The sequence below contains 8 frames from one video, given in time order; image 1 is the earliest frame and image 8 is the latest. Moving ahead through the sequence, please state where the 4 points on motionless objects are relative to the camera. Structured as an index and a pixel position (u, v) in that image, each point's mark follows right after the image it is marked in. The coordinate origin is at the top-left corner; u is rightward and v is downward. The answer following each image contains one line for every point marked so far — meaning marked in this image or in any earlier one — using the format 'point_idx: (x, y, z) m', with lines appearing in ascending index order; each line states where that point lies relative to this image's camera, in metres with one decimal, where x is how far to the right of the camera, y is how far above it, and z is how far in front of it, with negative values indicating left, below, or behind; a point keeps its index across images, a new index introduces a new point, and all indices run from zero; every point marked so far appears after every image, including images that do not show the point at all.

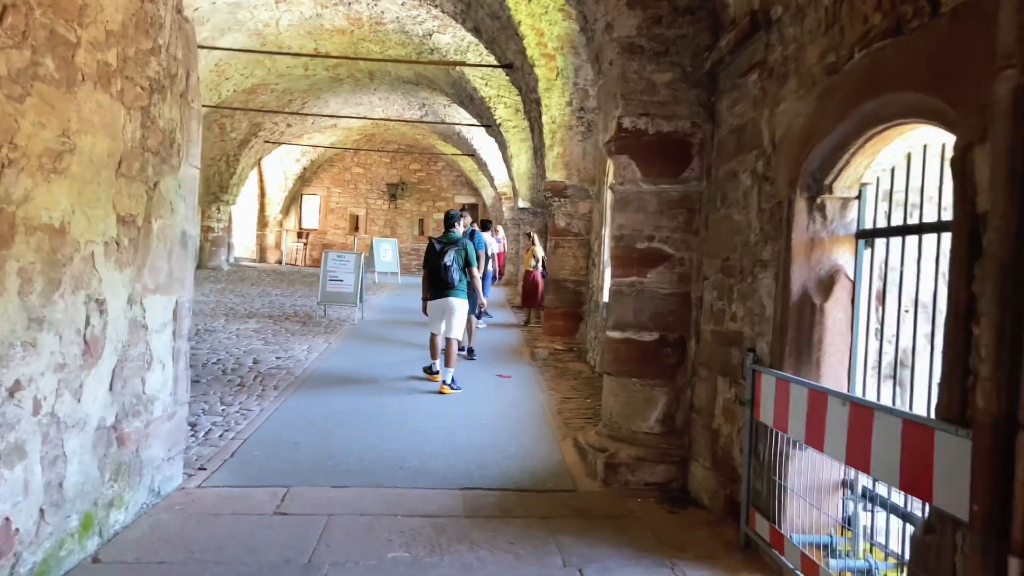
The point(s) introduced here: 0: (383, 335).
0: (-1.1, -0.4, +7.0) m
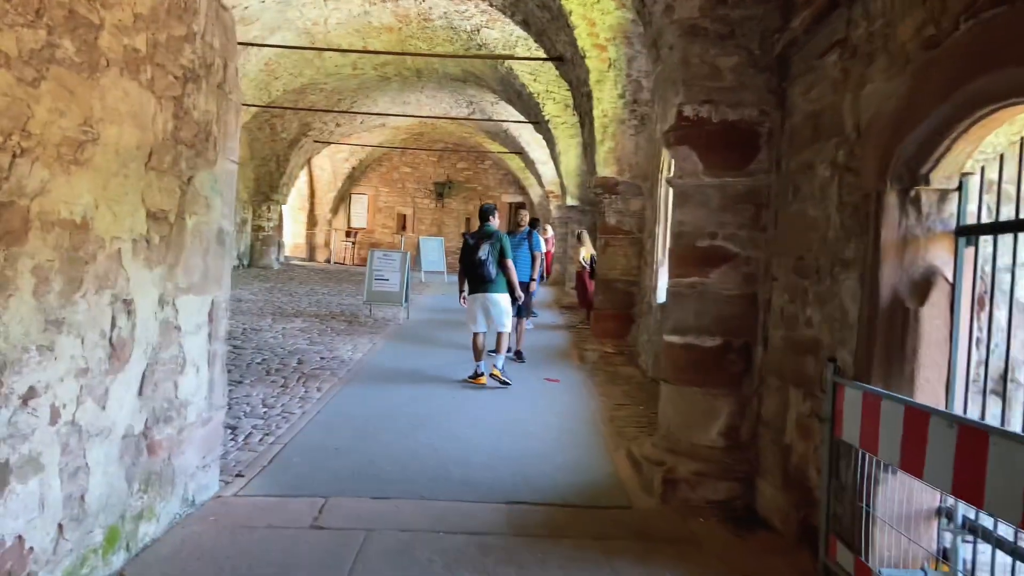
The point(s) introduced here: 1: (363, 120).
0: (-0.7, -0.4, +6.8) m
1: (-2.5, +2.8, +12.8) m
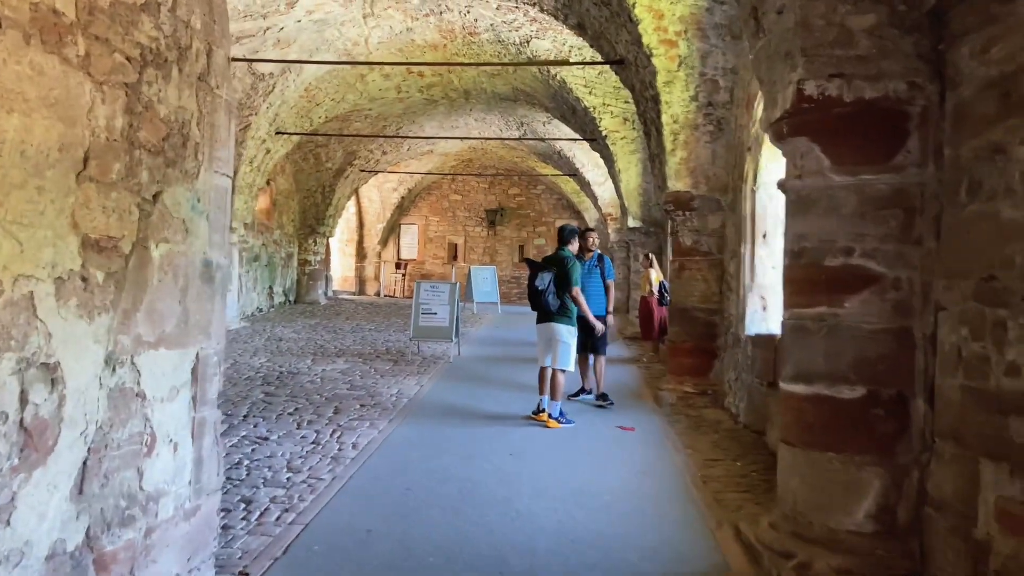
0: (-0.2, -0.7, +6.2) m
1: (-1.6, +2.2, +12.4) m
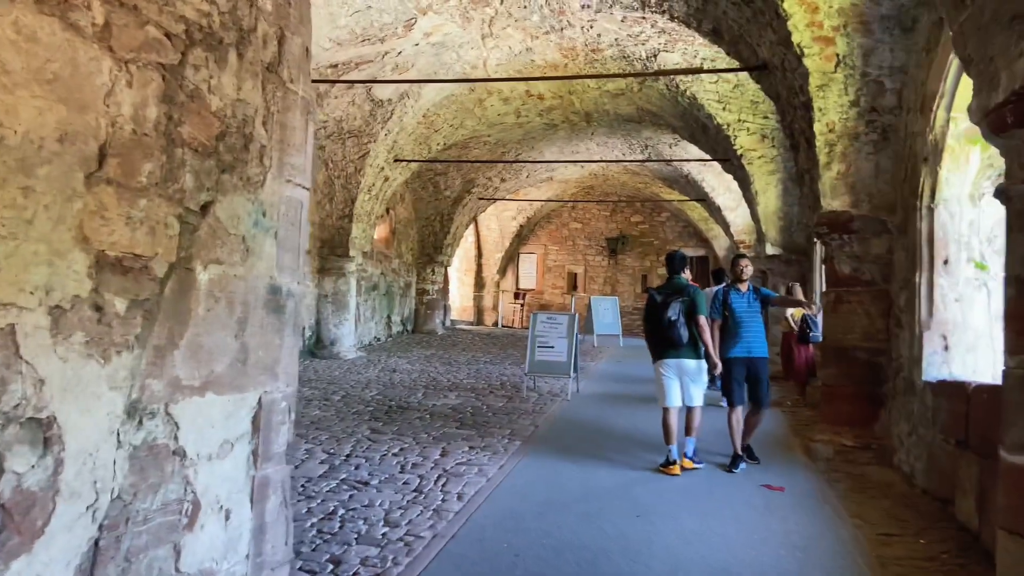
0: (+0.7, -0.9, +5.6) m
1: (+0.3, +1.8, +12.1) m
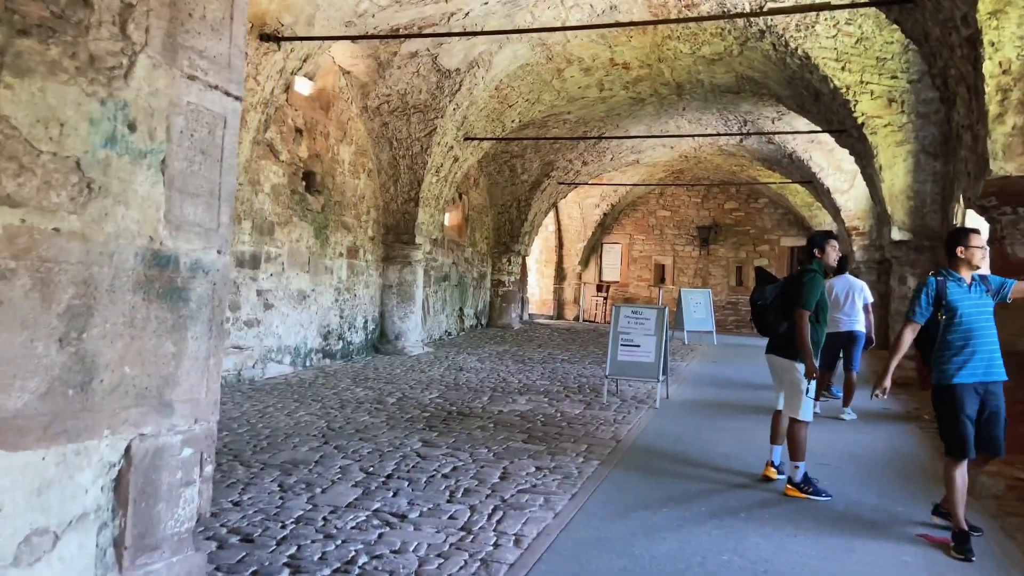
0: (+1.2, -0.8, +4.7) m
1: (+1.5, +1.9, +11.2) m
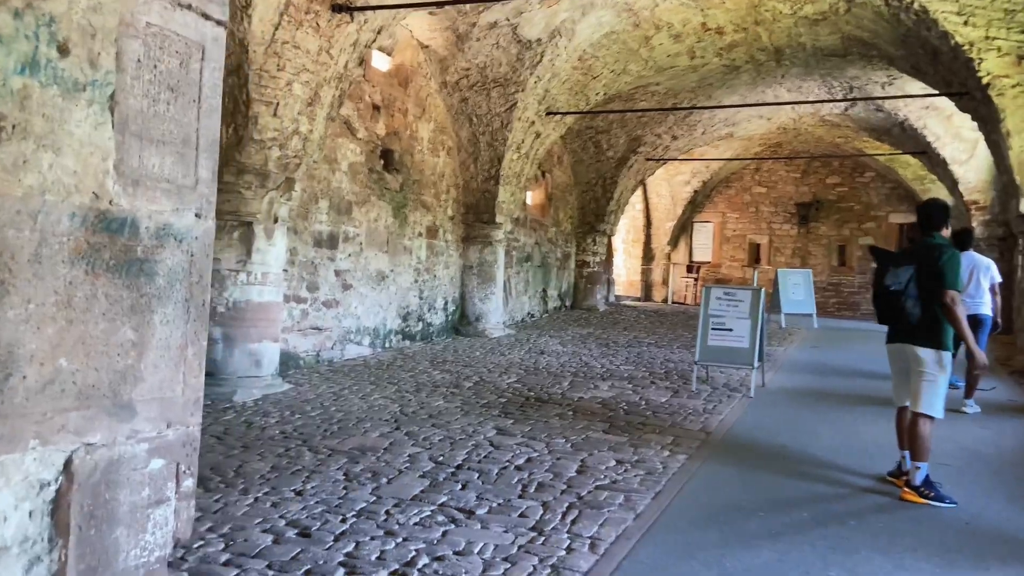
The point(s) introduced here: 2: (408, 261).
0: (+1.6, -0.7, +4.3) m
1: (+2.7, +2.2, +10.7) m
2: (-0.9, +0.2, +6.7) m
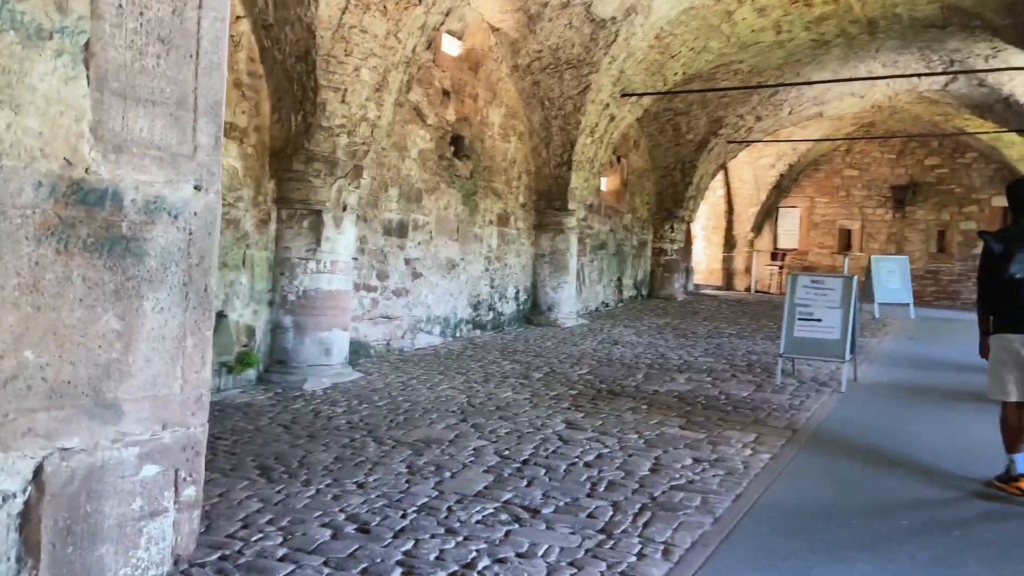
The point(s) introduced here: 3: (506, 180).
0: (+2.0, -0.7, +4.0) m
1: (+3.7, +2.3, +10.2) m
2: (-0.3, +0.3, +6.6) m
3: (-0.1, +1.0, +7.0) m
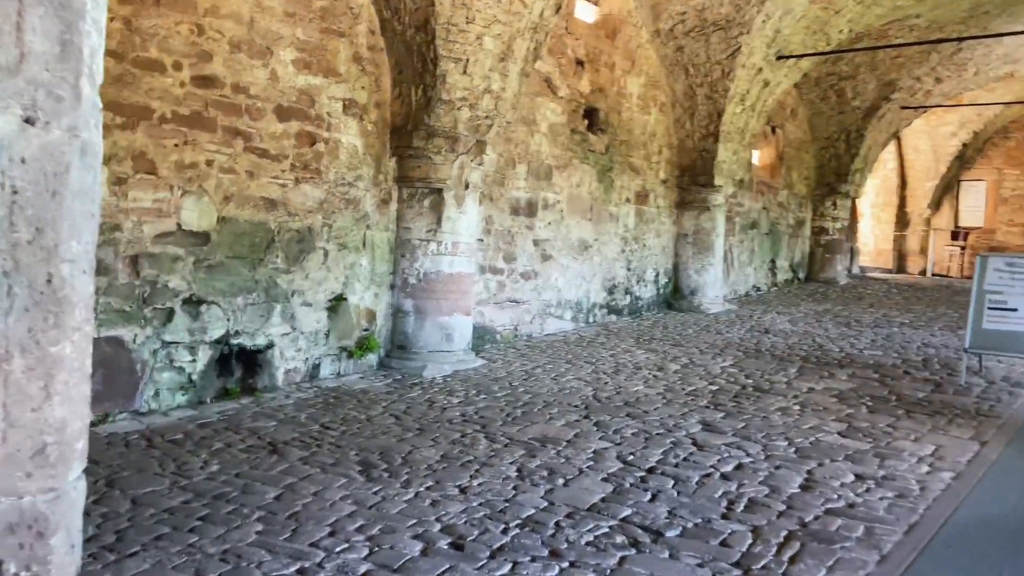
0: (+2.6, -0.6, +3.3) m
1: (+5.4, +2.5, +8.9) m
2: (+0.8, +0.5, +6.2) m
3: (+1.1, +1.1, +6.6) m
